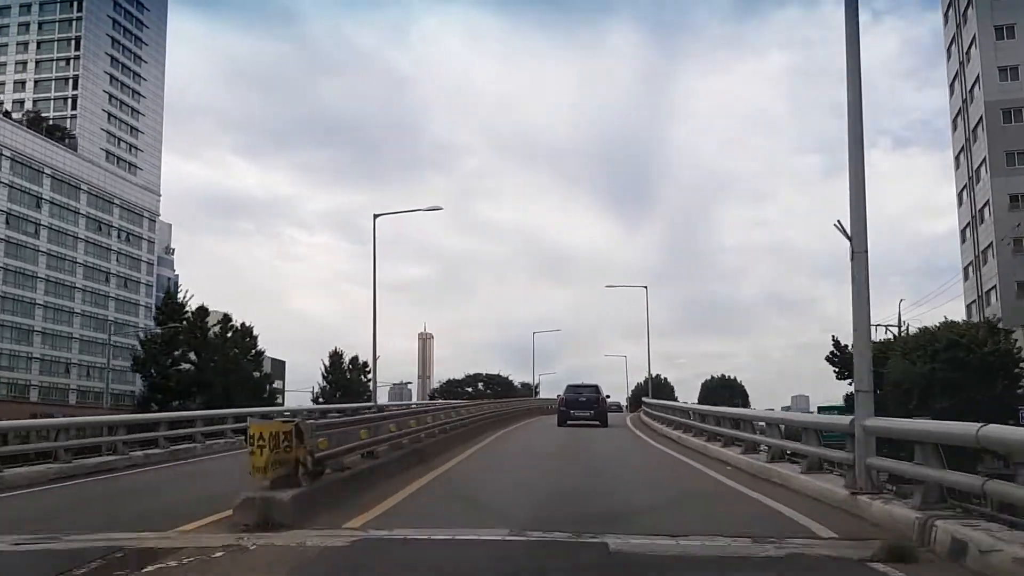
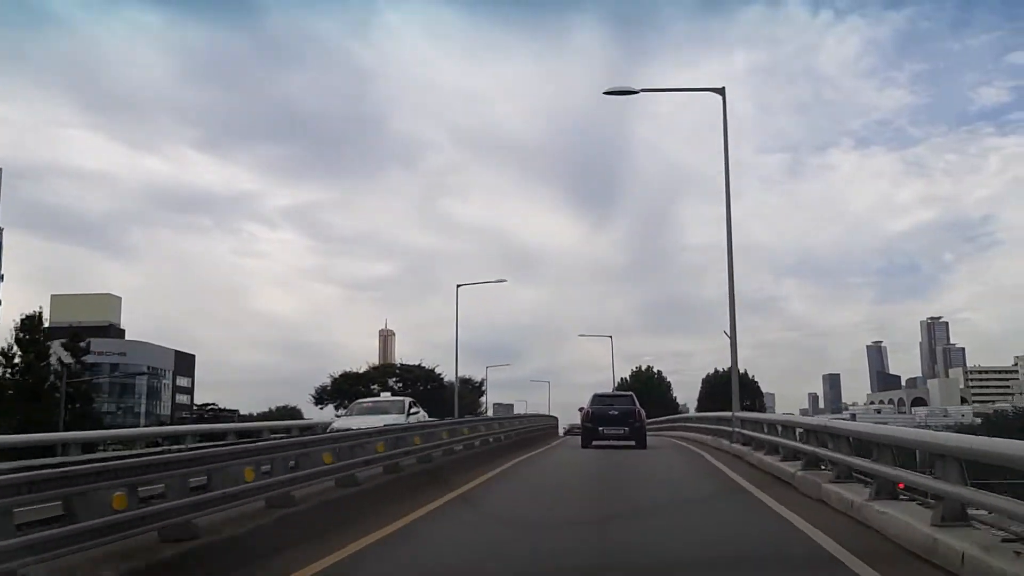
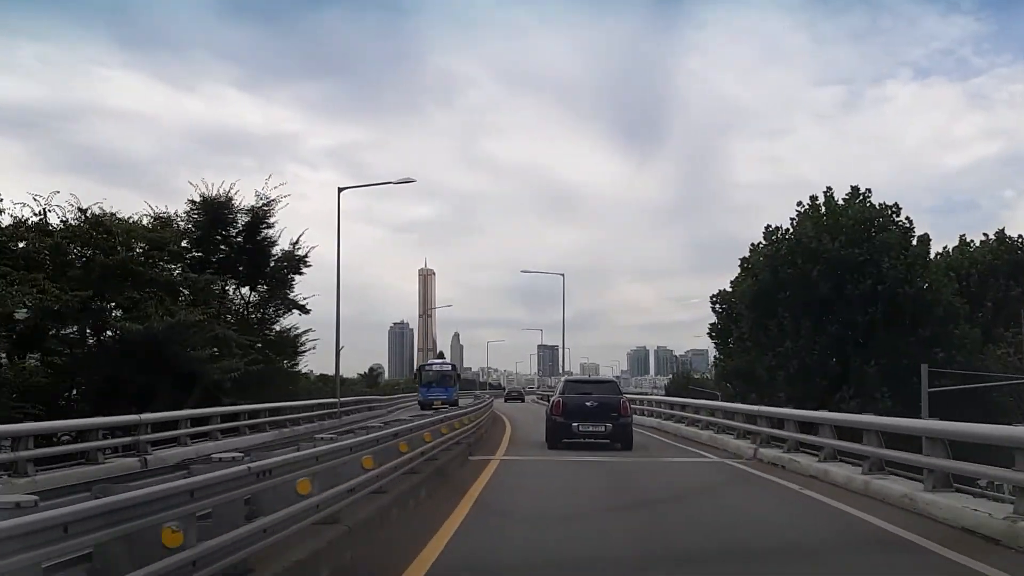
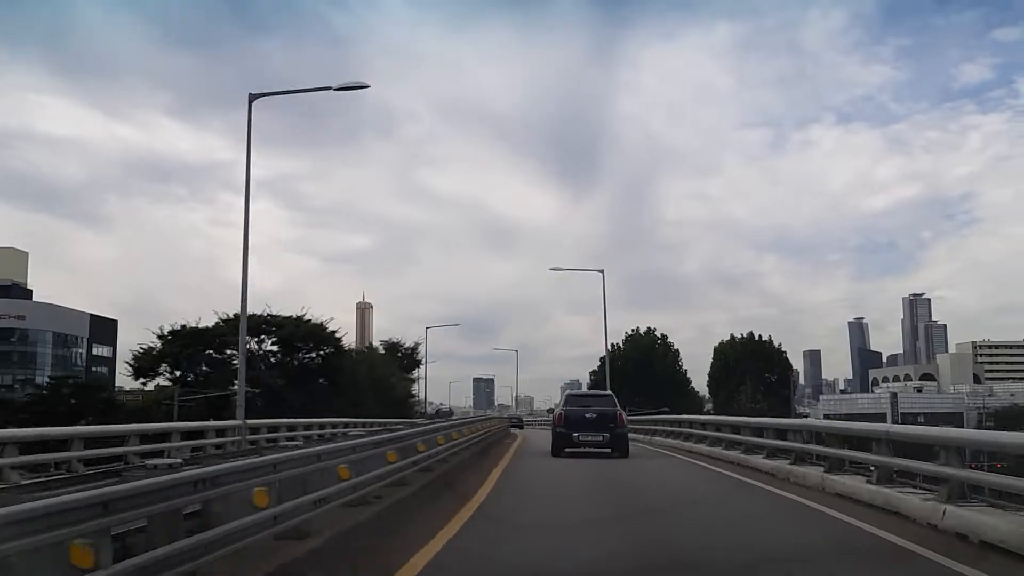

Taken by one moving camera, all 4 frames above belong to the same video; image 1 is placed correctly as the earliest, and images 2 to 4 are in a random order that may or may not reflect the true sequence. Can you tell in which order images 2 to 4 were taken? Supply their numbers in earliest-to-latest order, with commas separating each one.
2, 4, 3
